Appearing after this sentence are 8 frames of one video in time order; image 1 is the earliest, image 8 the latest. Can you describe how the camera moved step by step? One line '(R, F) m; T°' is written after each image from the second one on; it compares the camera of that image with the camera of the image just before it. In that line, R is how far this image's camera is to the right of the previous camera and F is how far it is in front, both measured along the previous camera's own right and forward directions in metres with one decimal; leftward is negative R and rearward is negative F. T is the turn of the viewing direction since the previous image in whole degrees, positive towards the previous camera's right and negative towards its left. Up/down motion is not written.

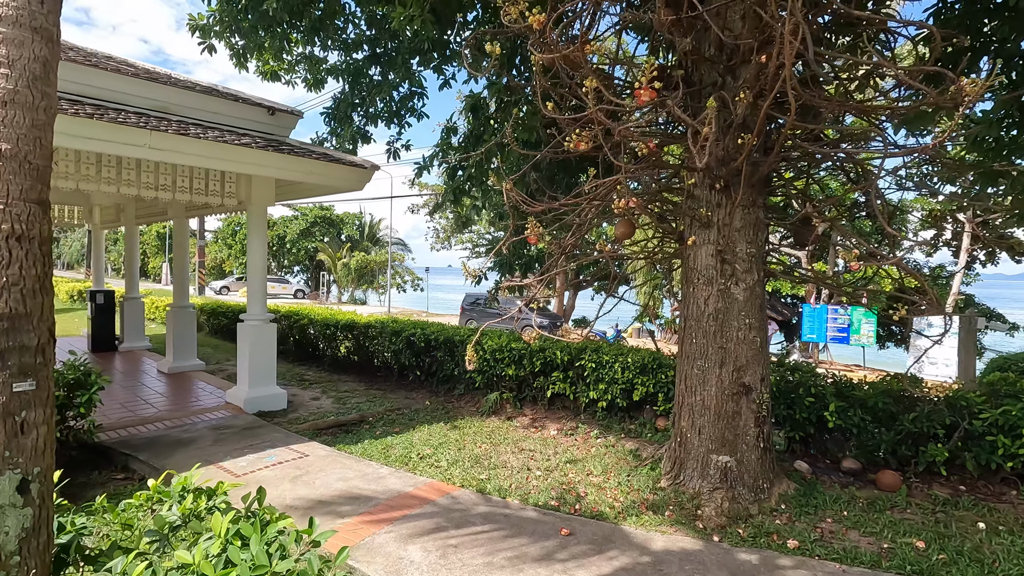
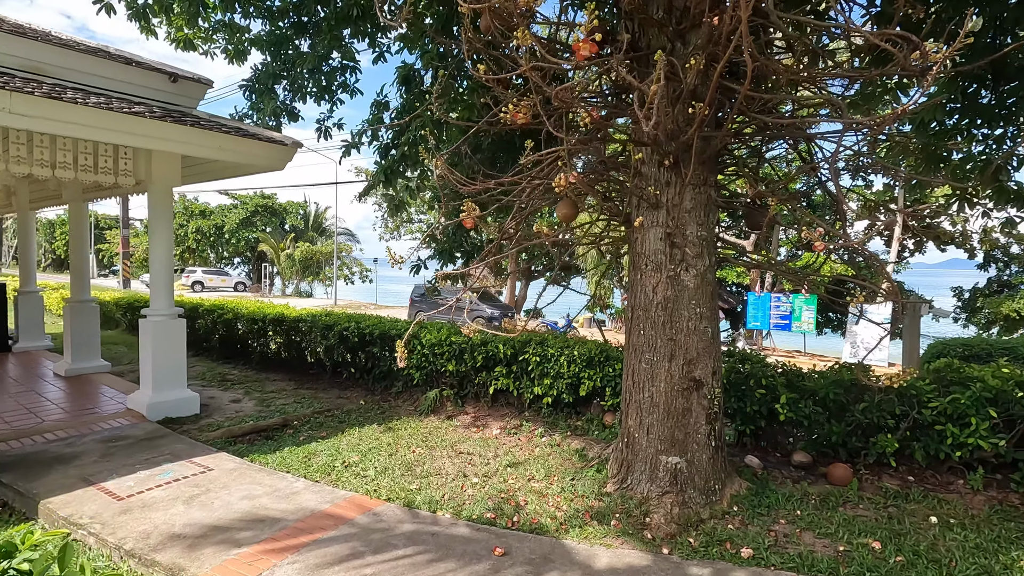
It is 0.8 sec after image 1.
(+0.1, +0.4) m; +5°
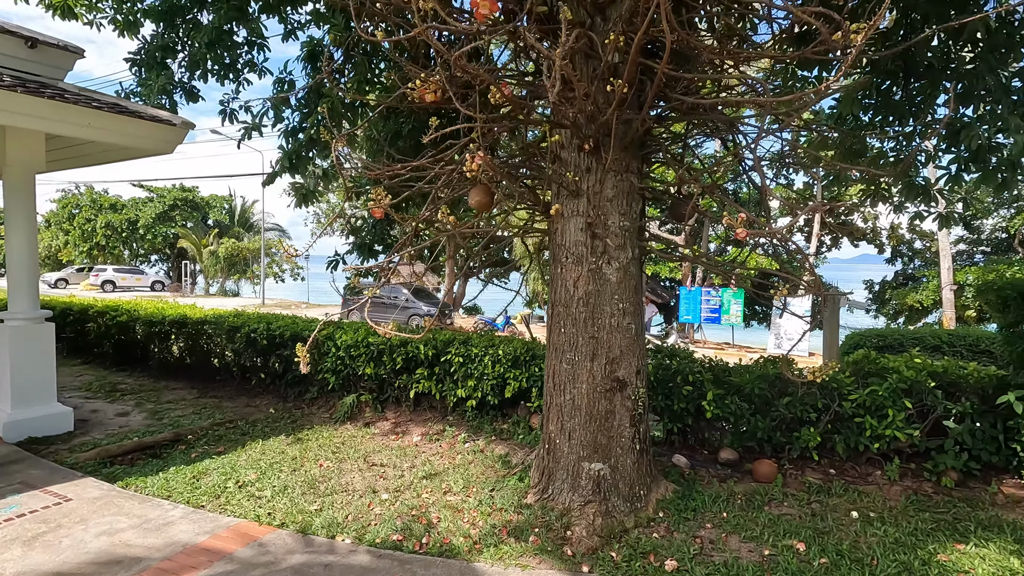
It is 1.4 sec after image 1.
(+0.2, +0.3) m; +6°
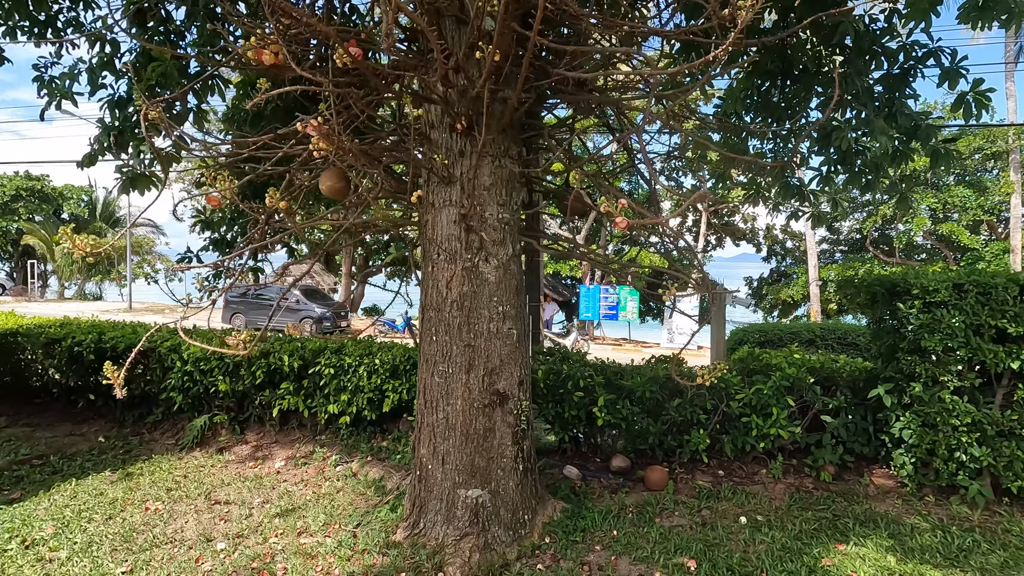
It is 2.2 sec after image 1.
(+0.2, +0.4) m; +10°
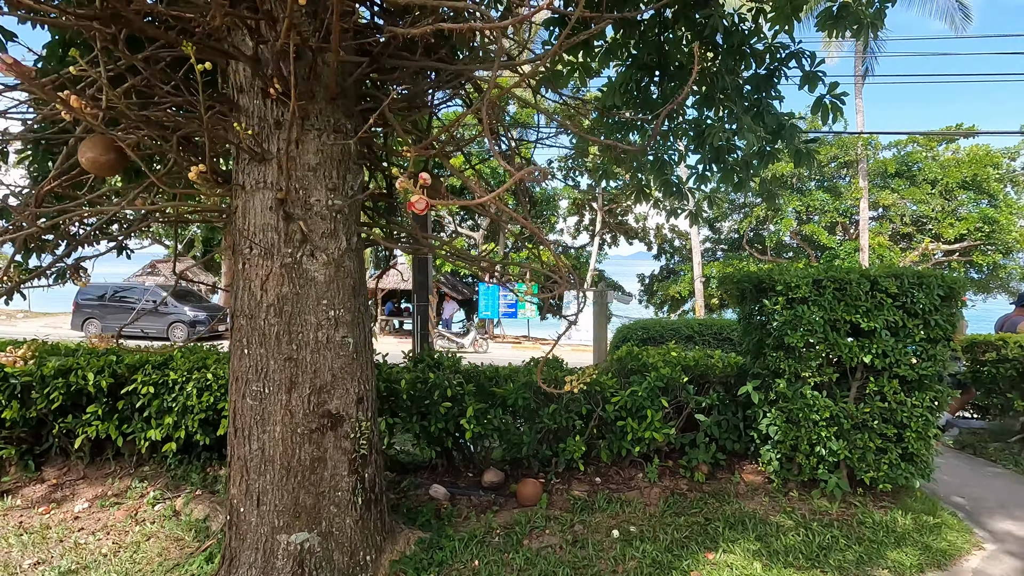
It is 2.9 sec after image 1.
(+0.3, +0.4) m; +10°
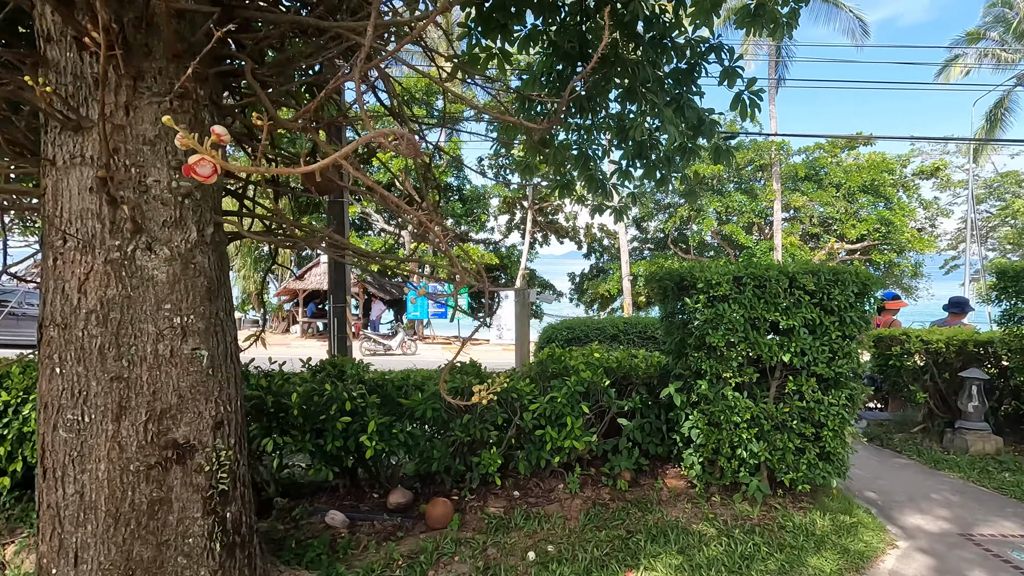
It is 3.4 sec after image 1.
(+0.2, +0.3) m; +7°
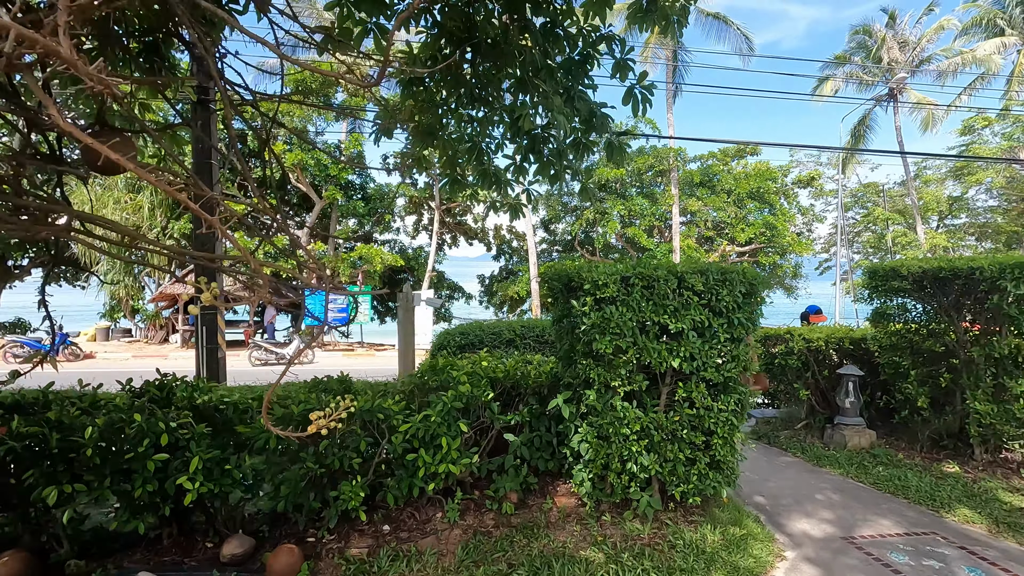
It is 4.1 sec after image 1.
(+0.3, +0.4) m; +9°
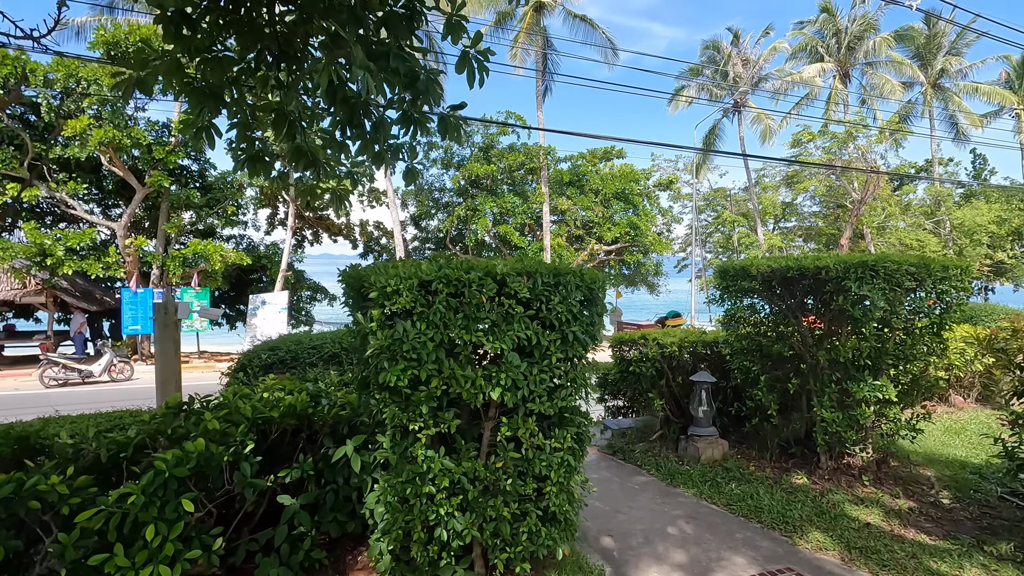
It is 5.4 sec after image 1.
(+0.5, +0.7) m; +13°
